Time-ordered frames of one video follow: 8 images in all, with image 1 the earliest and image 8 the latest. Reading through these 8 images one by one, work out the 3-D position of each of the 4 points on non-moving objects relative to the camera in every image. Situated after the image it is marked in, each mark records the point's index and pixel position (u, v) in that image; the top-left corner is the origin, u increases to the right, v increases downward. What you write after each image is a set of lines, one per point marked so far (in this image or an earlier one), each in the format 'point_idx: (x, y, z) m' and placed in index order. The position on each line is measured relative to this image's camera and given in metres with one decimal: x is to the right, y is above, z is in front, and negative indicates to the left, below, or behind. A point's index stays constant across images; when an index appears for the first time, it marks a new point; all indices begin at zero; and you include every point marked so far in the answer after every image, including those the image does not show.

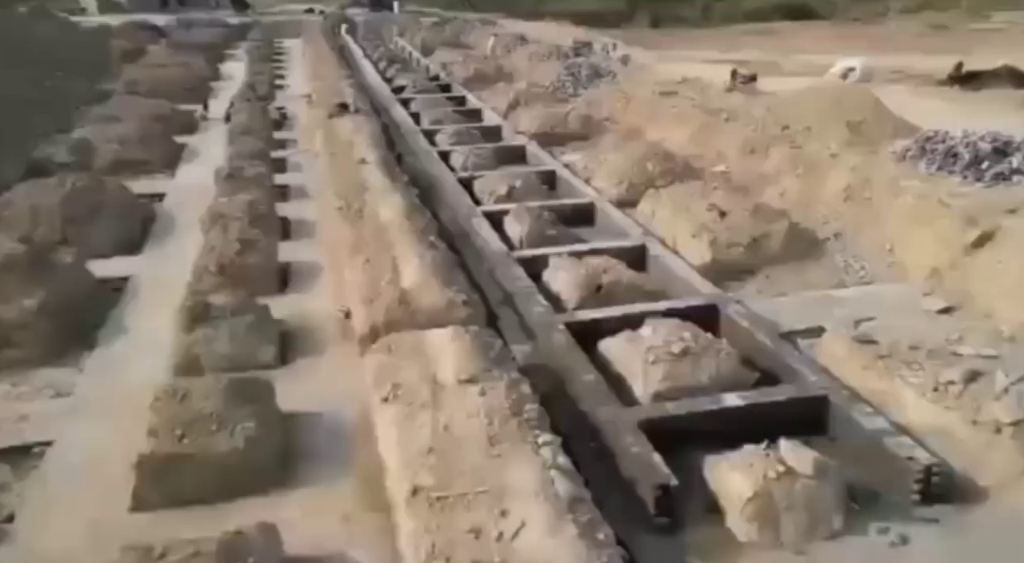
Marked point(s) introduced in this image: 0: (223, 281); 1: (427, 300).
0: (-2.6, 0.0, +6.9) m
1: (-0.7, -0.1, +5.9) m
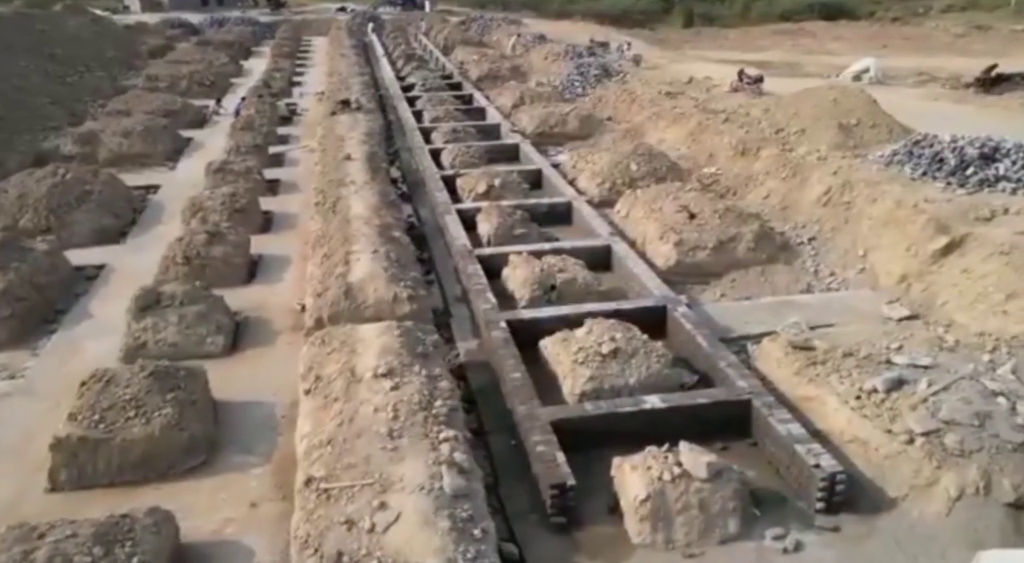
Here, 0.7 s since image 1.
0: (-2.9, +0.1, +7.0) m
1: (-1.1, -0.1, +6.0) m
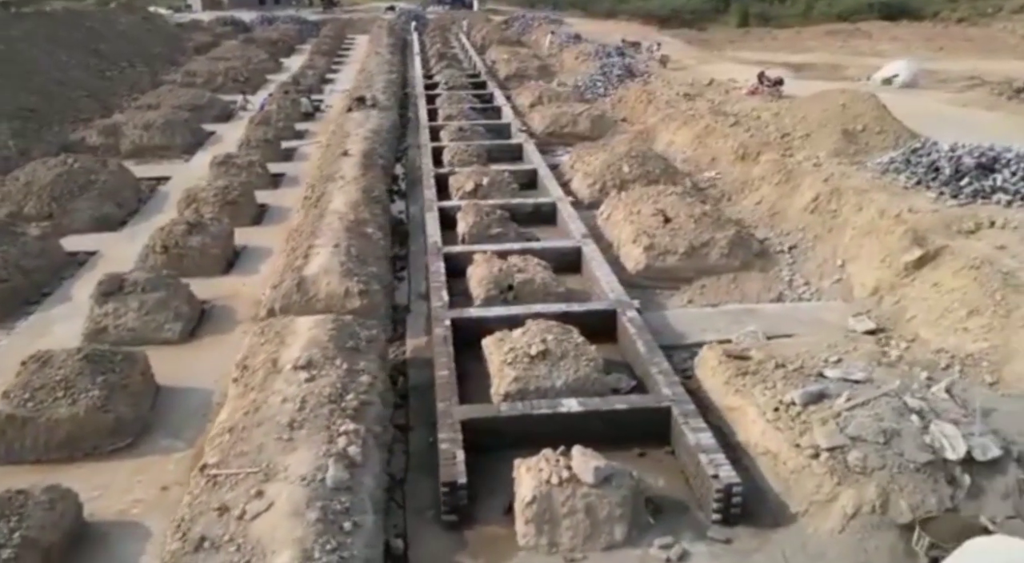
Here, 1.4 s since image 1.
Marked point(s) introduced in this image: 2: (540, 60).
0: (-3.2, +0.2, +7.3) m
1: (-1.5, 0.0, +6.1) m
2: (+0.7, +5.5, +19.5) m
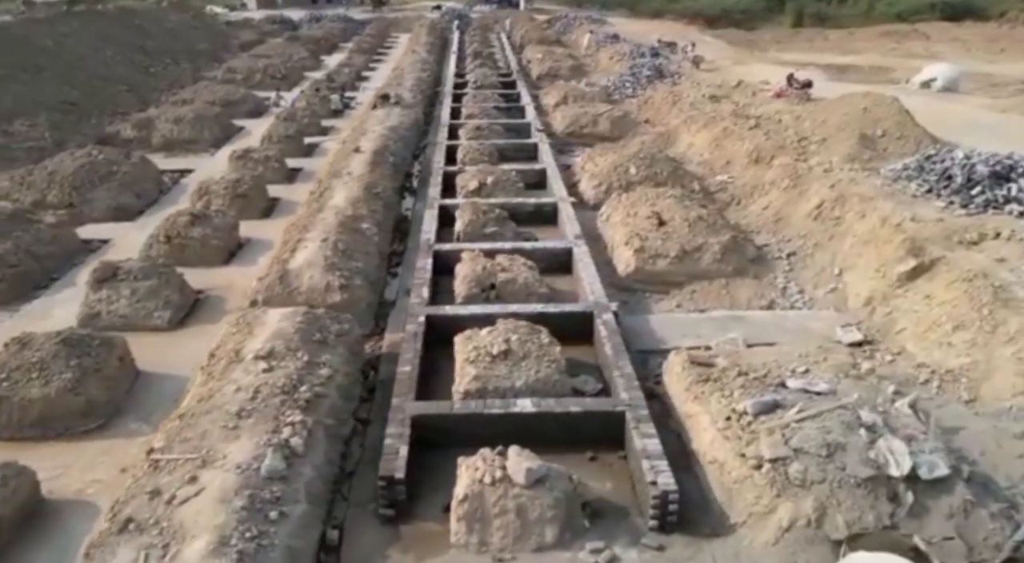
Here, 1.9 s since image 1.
0: (-3.3, +0.3, +7.5) m
1: (-1.7, 0.0, +6.2) m
2: (+1.6, +5.5, +19.5) m
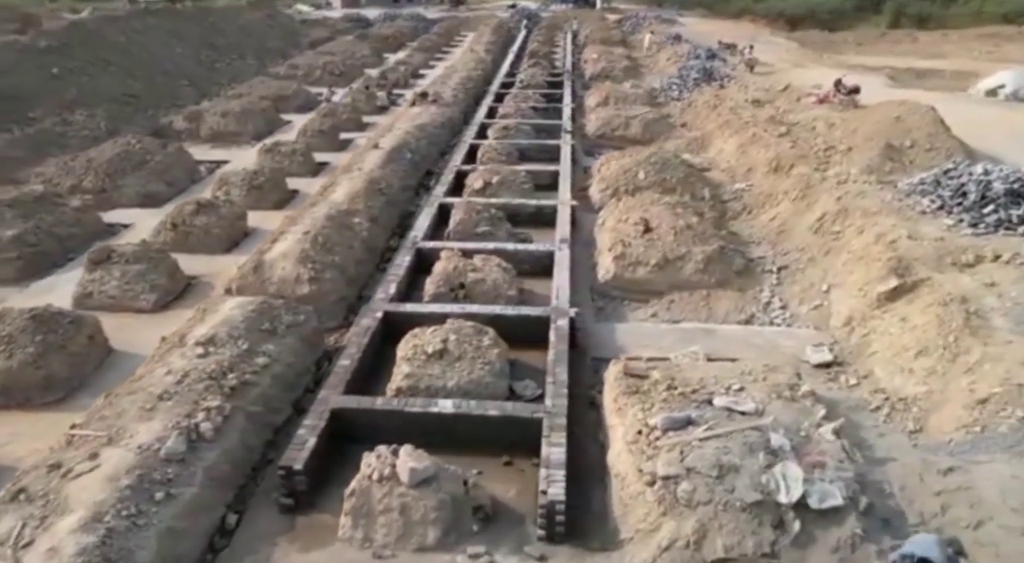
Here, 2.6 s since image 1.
0: (-3.4, +0.5, +7.9) m
1: (-1.9, +0.1, +6.4) m
2: (+3.0, +5.4, +19.2) m
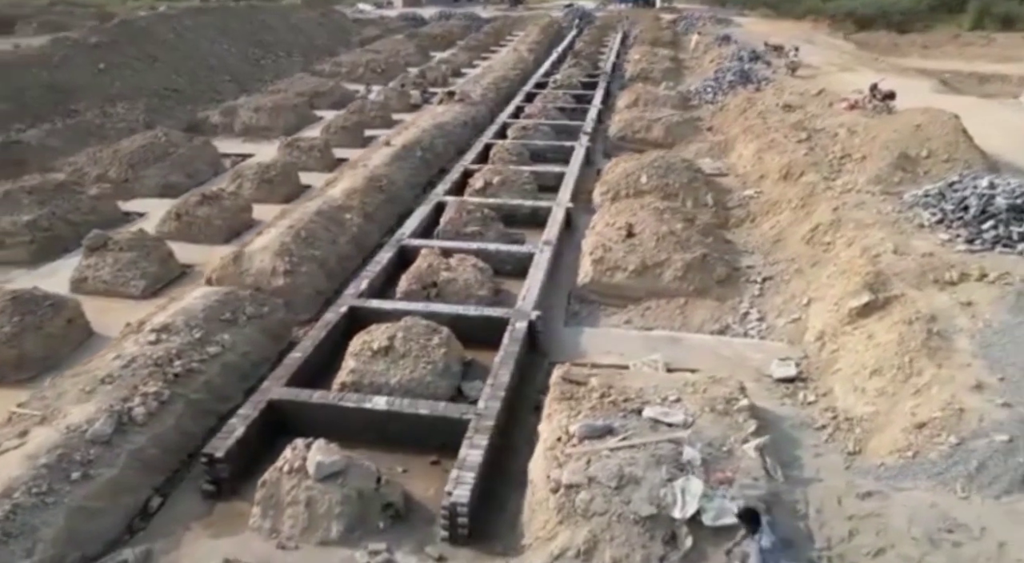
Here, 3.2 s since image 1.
0: (-3.5, +0.6, +8.2) m
1: (-2.2, +0.1, +6.6) m
2: (+4.0, +5.3, +18.9) m
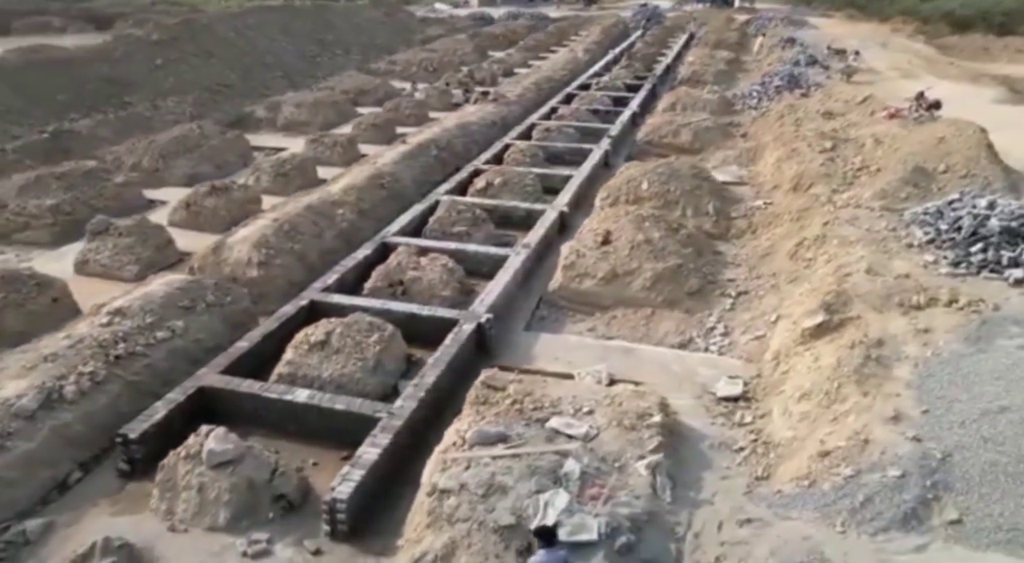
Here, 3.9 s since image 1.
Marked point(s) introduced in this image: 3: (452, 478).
0: (-3.6, +0.7, +8.6) m
1: (-2.4, +0.2, +6.9) m
2: (+5.2, +5.1, +18.5) m
3: (-0.3, -1.0, +4.0) m
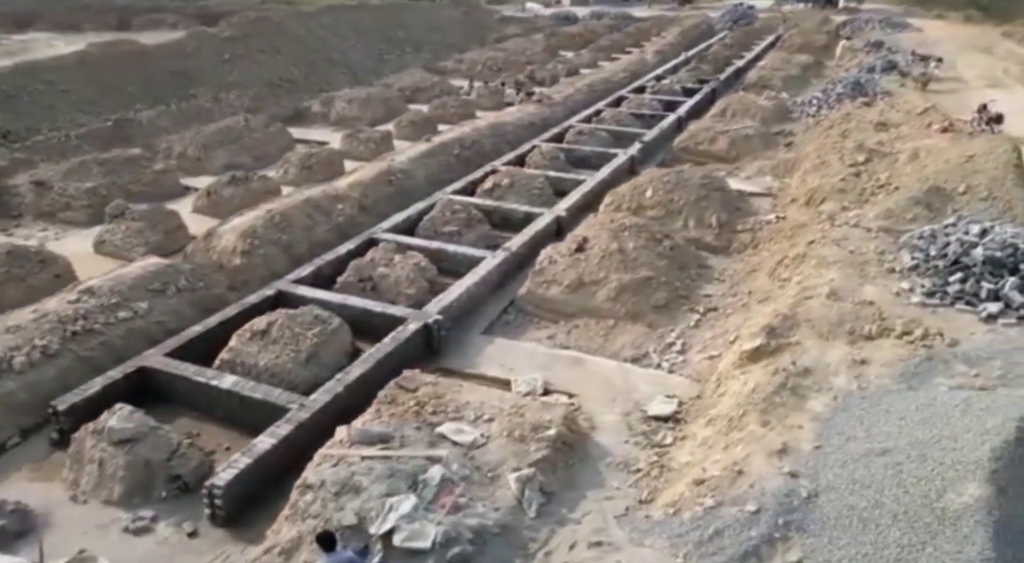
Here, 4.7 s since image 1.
0: (-3.6, +0.9, +9.1) m
1: (-2.7, +0.3, +7.2) m
2: (+6.6, +4.7, +17.7) m
3: (-1.0, -1.0, +4.1) m
